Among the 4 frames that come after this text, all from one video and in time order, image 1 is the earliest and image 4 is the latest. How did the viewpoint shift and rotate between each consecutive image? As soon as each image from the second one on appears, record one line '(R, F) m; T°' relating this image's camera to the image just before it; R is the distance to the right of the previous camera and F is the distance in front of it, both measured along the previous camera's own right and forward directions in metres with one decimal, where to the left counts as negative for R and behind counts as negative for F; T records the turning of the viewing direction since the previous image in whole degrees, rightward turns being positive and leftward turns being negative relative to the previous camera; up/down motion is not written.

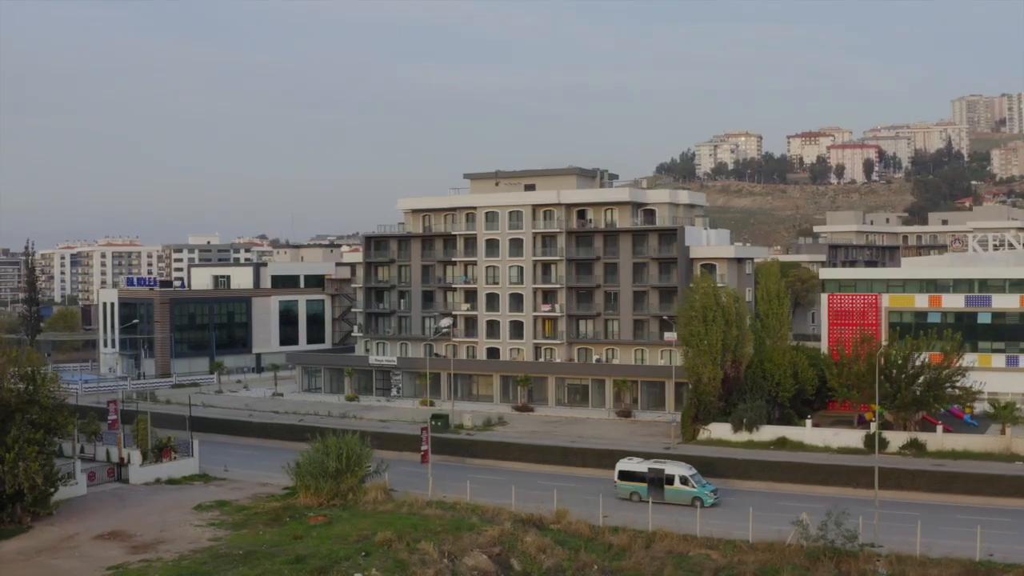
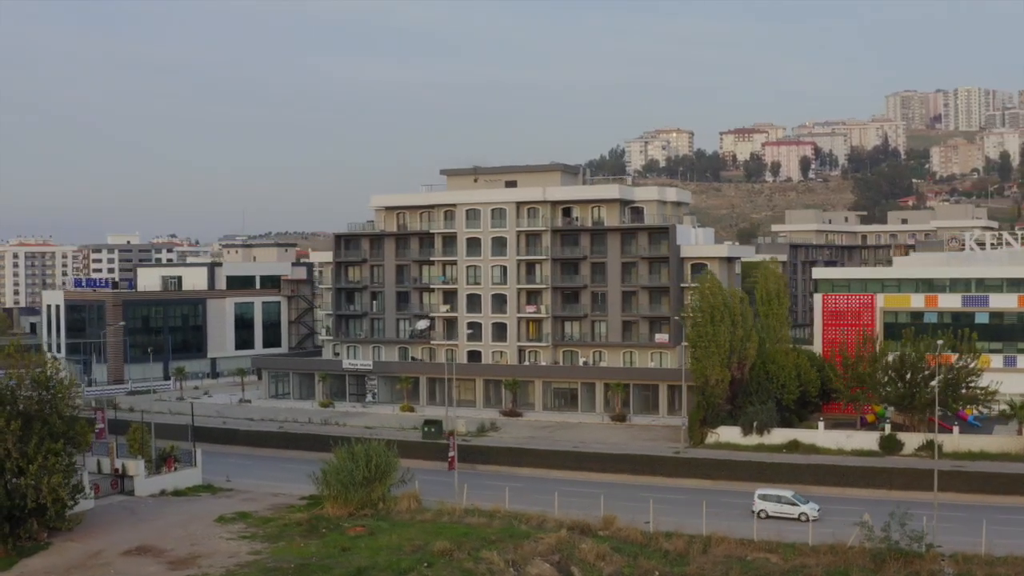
(-3.5, +0.1) m; +3°
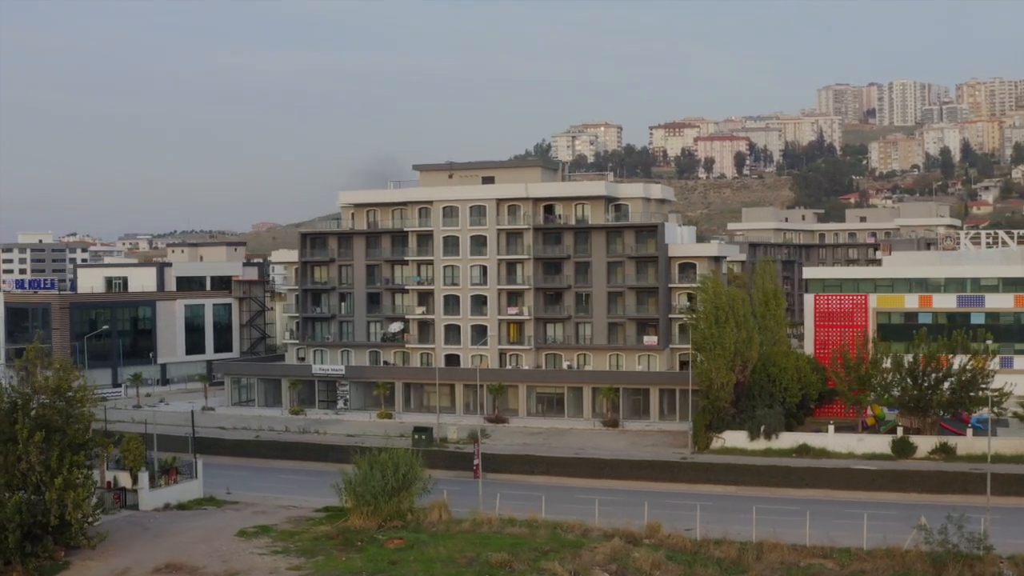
(-3.6, +0.1) m; +3°
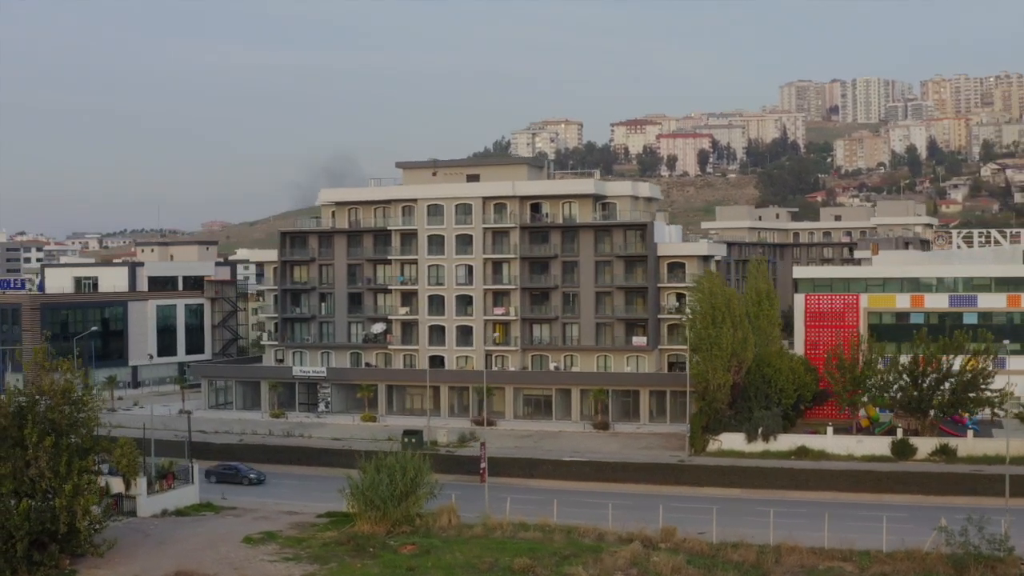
(-1.7, 0.0) m; +2°
